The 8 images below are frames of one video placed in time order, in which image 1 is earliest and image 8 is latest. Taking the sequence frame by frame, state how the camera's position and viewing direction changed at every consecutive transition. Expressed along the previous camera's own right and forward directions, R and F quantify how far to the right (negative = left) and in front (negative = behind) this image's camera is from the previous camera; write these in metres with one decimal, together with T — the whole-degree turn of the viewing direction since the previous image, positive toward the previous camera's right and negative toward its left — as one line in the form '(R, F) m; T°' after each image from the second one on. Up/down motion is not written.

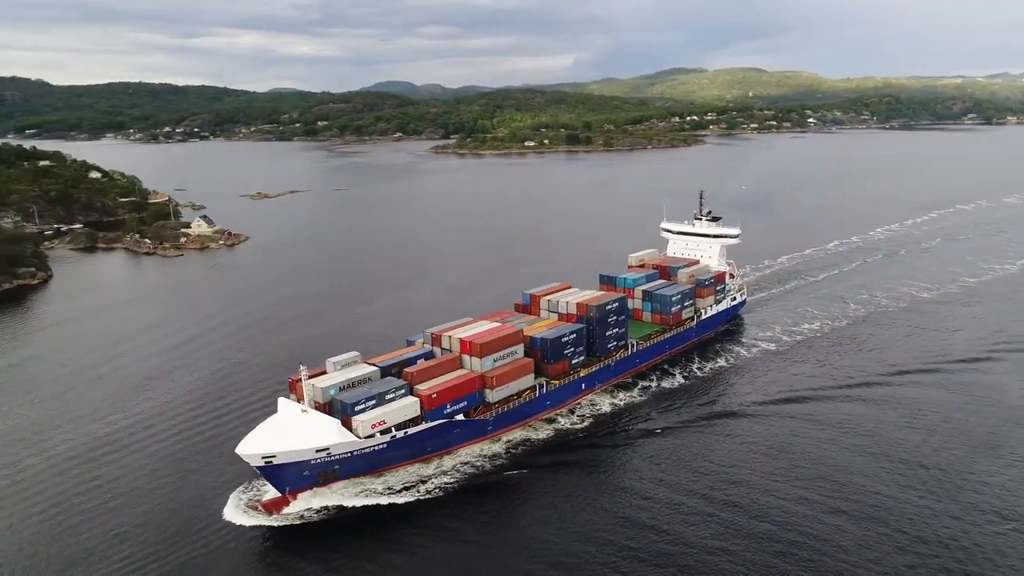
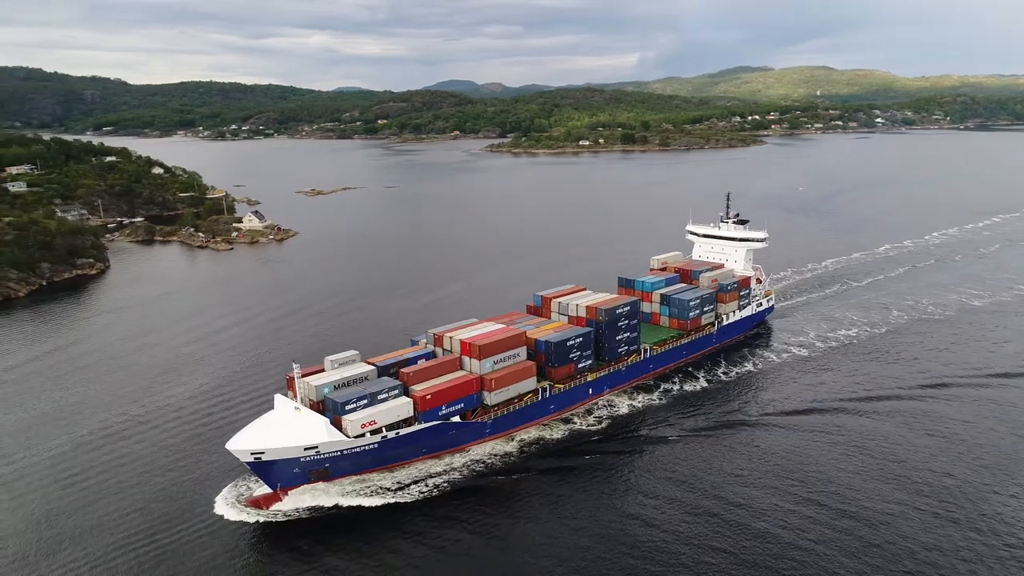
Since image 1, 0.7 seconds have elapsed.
(+1.4, +0.4) m; -5°
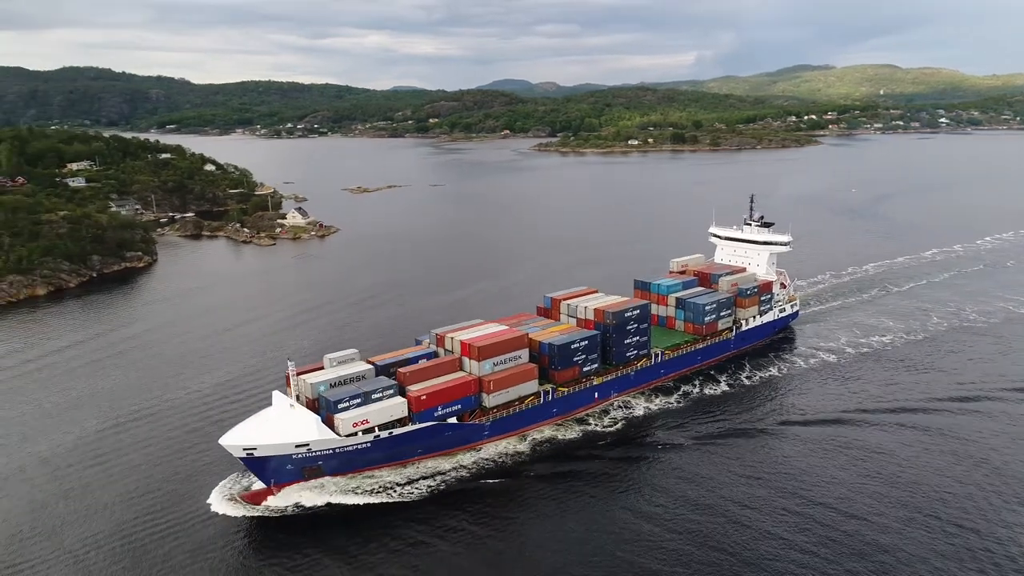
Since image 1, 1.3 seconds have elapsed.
(+1.3, +0.3) m; -4°
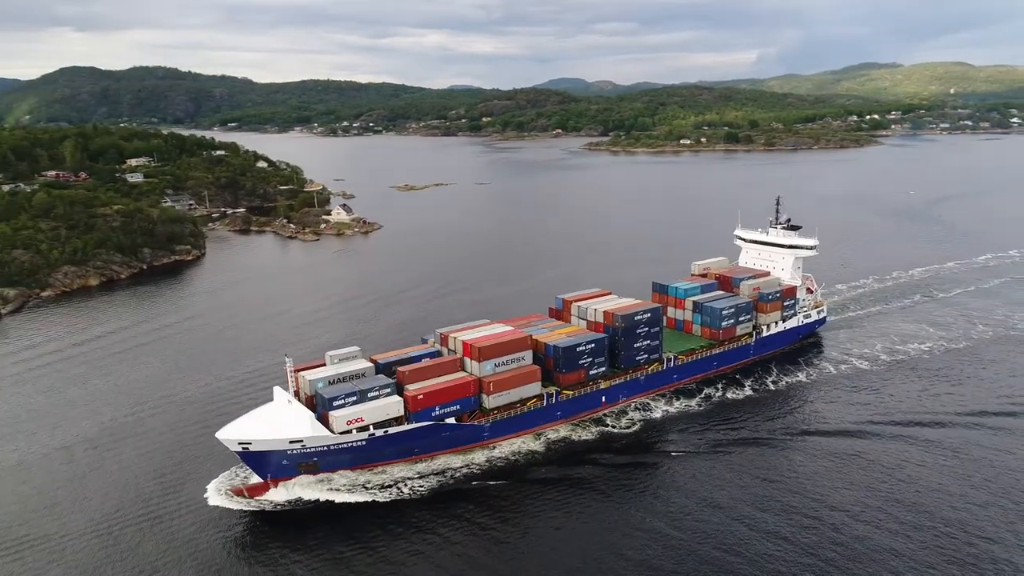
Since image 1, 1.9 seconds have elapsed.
(+1.3, +0.3) m; -4°
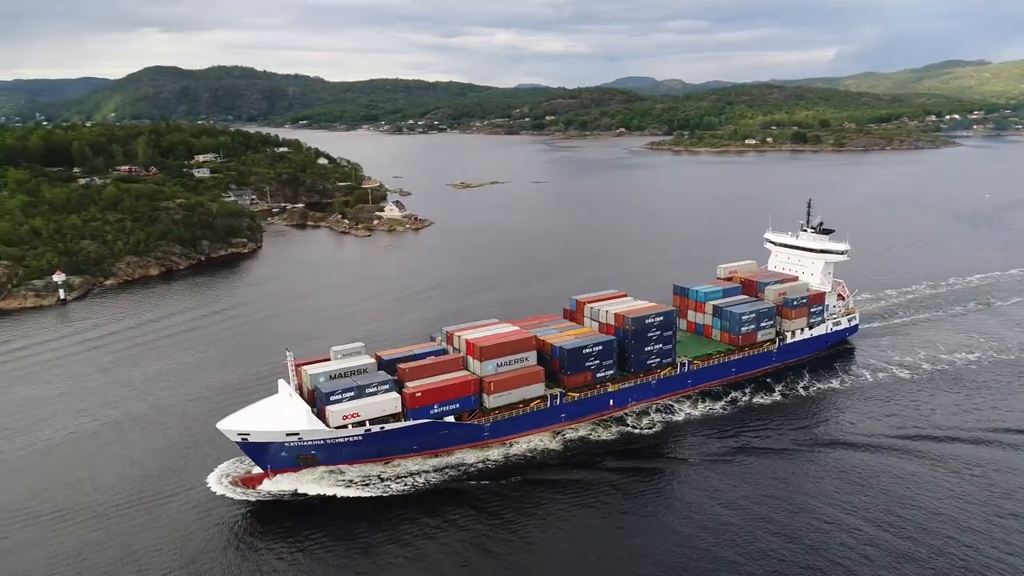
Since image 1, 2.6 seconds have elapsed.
(+1.5, +0.2) m; -5°
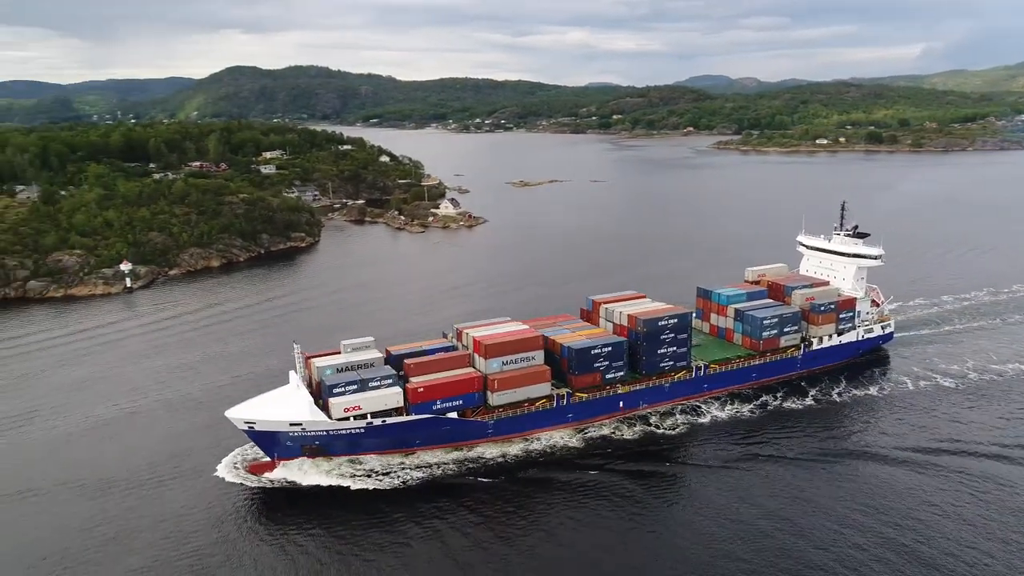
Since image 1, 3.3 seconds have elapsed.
(+1.5, +0.1) m; -5°
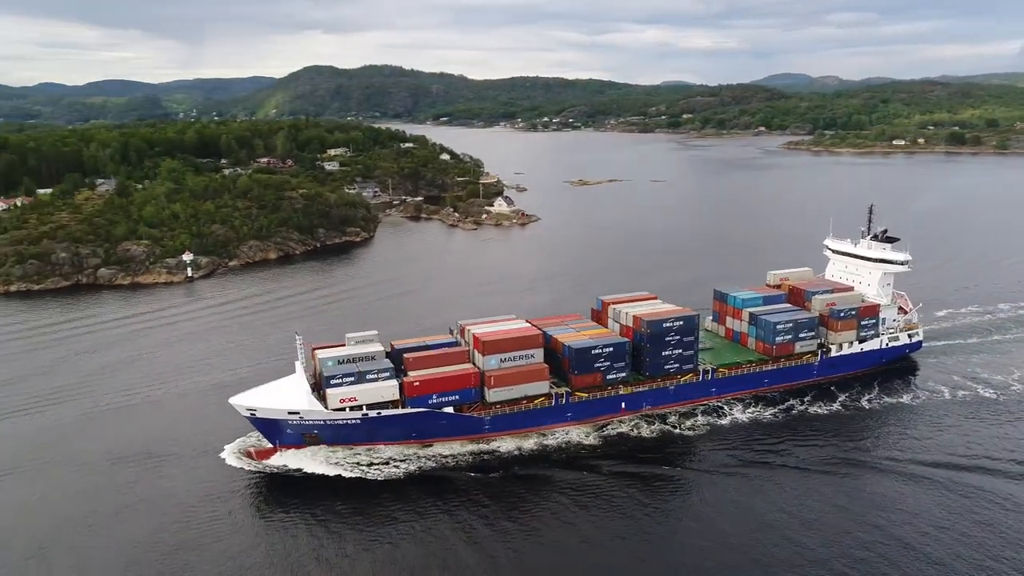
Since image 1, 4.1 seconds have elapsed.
(+1.7, 0.0) m; -5°
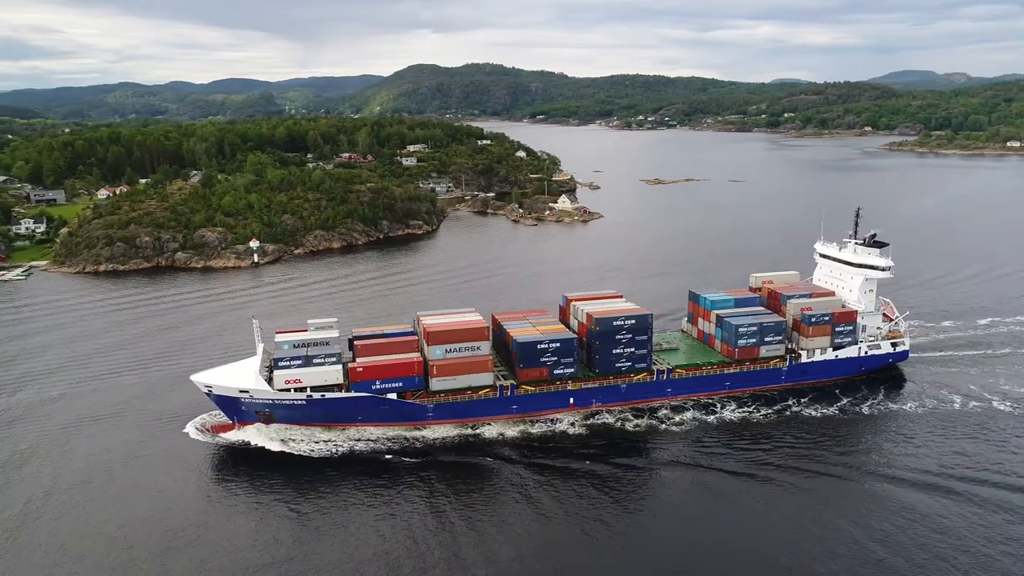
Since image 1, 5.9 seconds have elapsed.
(+3.8, 0.0) m; -8°
